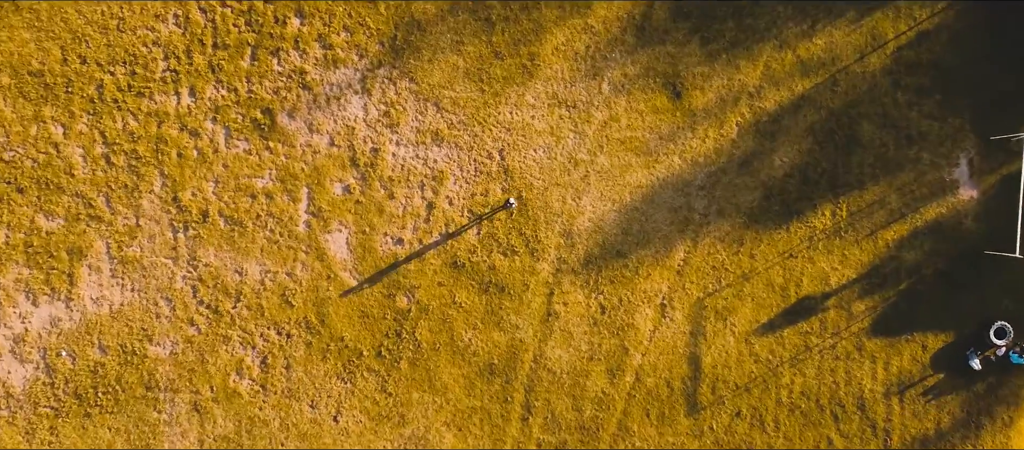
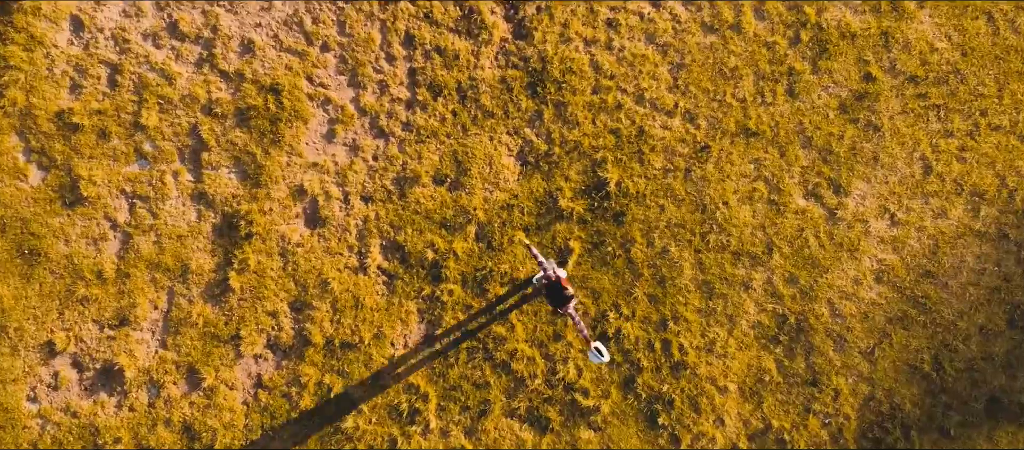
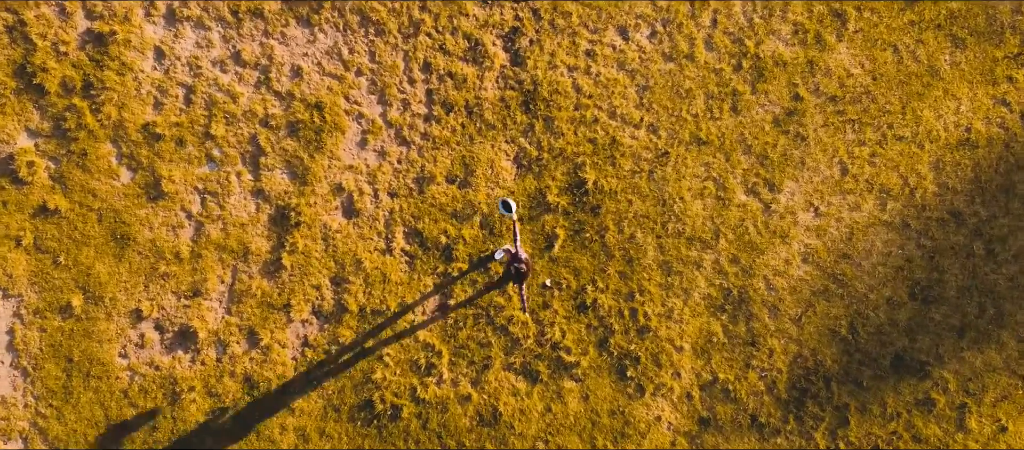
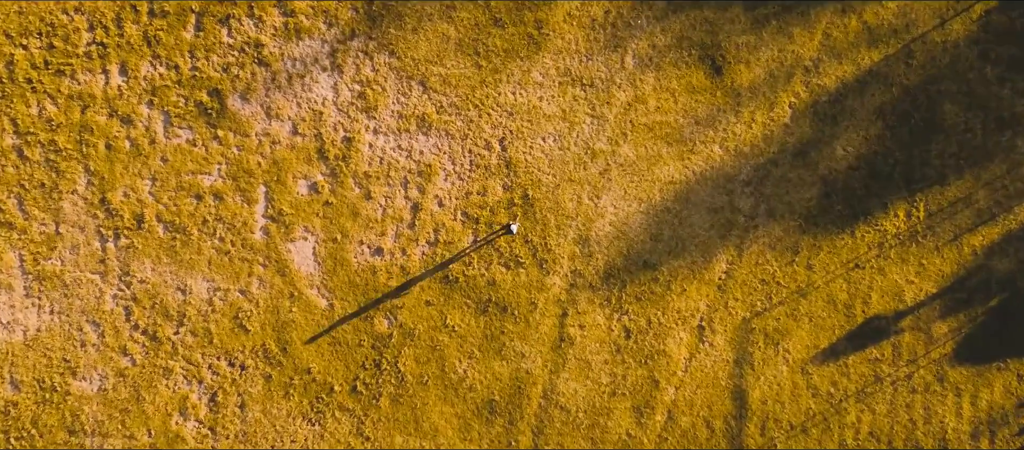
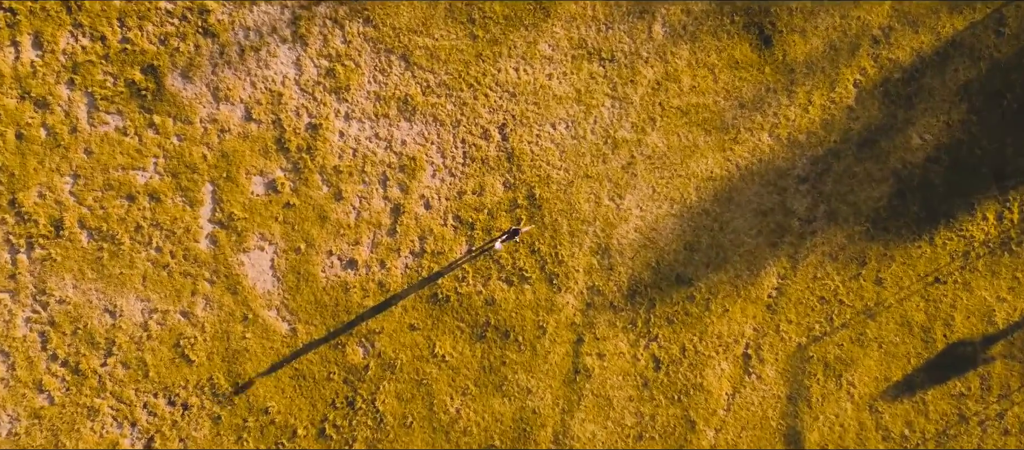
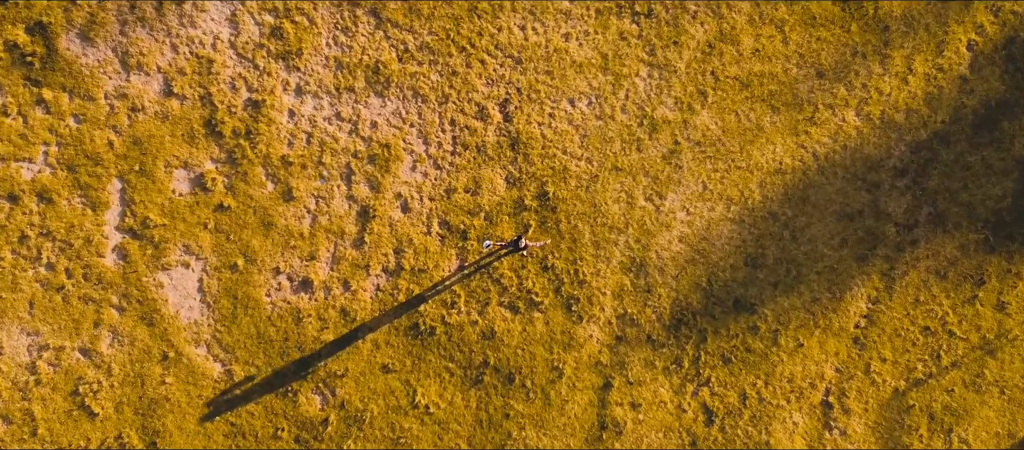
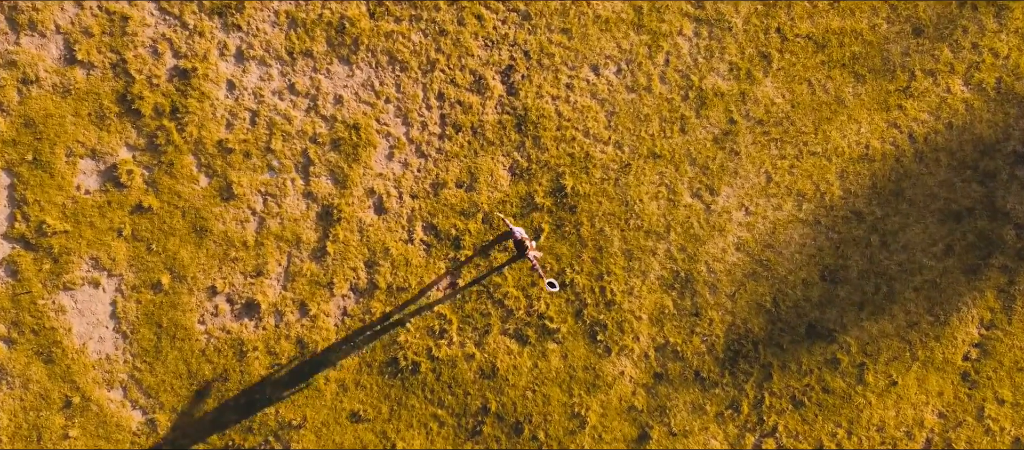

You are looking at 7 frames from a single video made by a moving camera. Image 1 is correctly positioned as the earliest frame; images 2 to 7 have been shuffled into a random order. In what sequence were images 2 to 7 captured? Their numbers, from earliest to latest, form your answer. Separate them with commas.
4, 5, 6, 7, 3, 2
